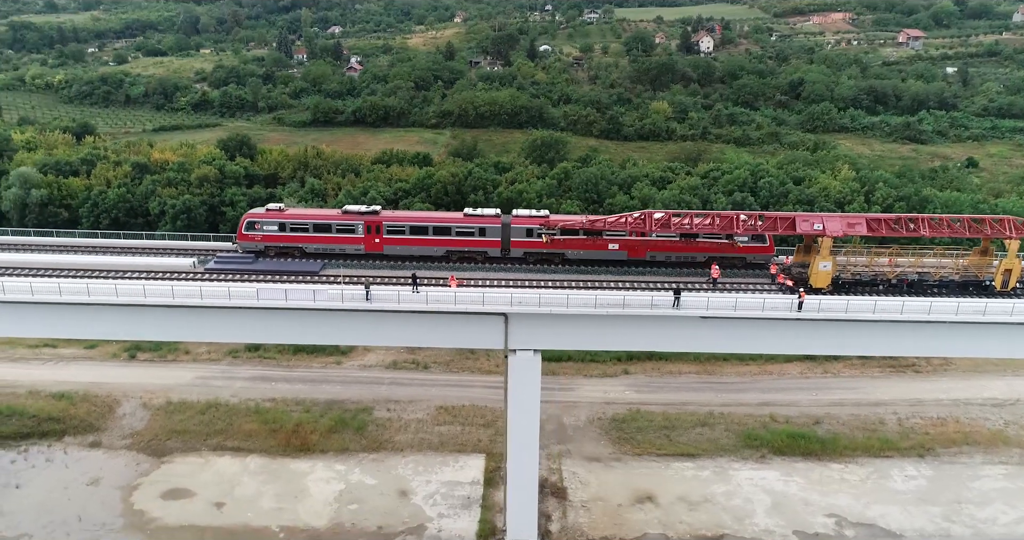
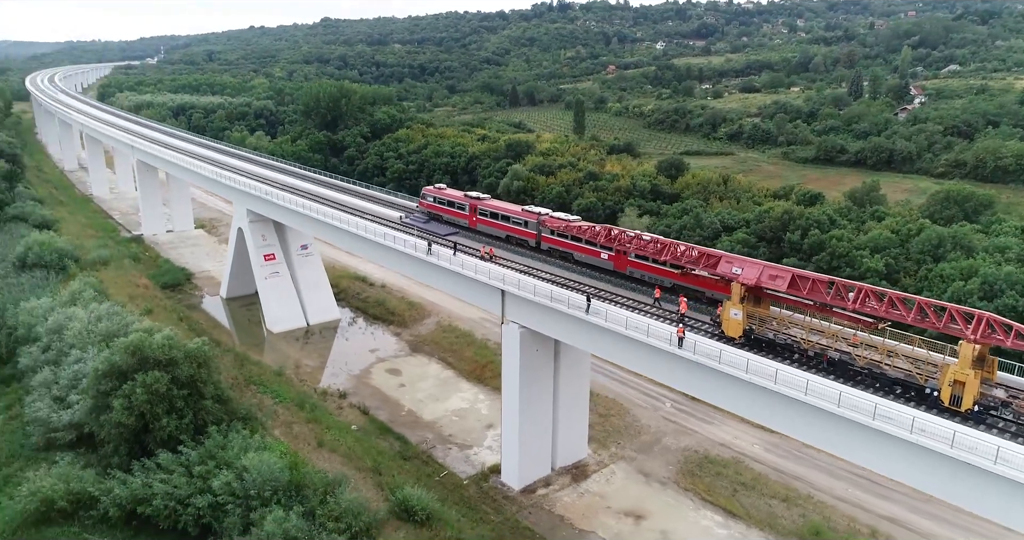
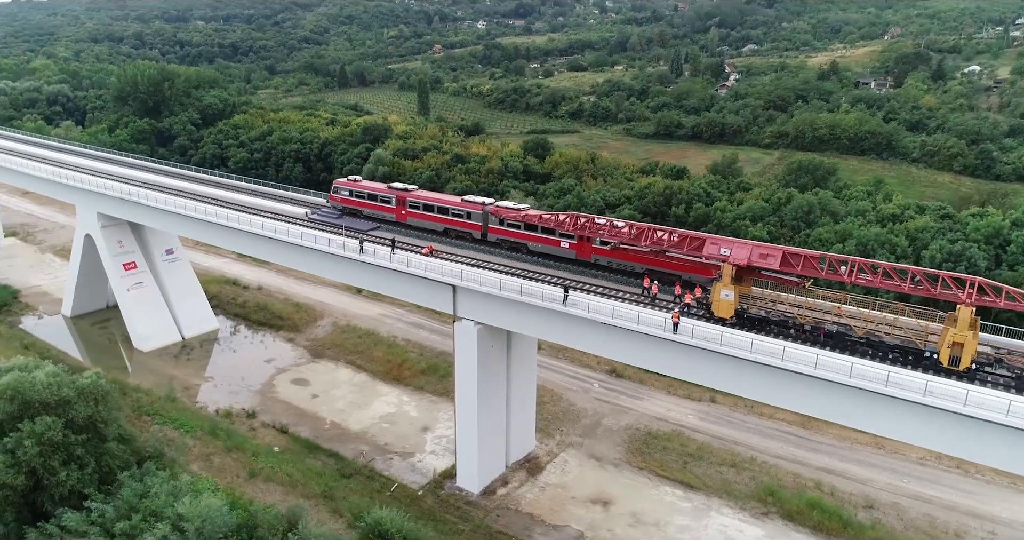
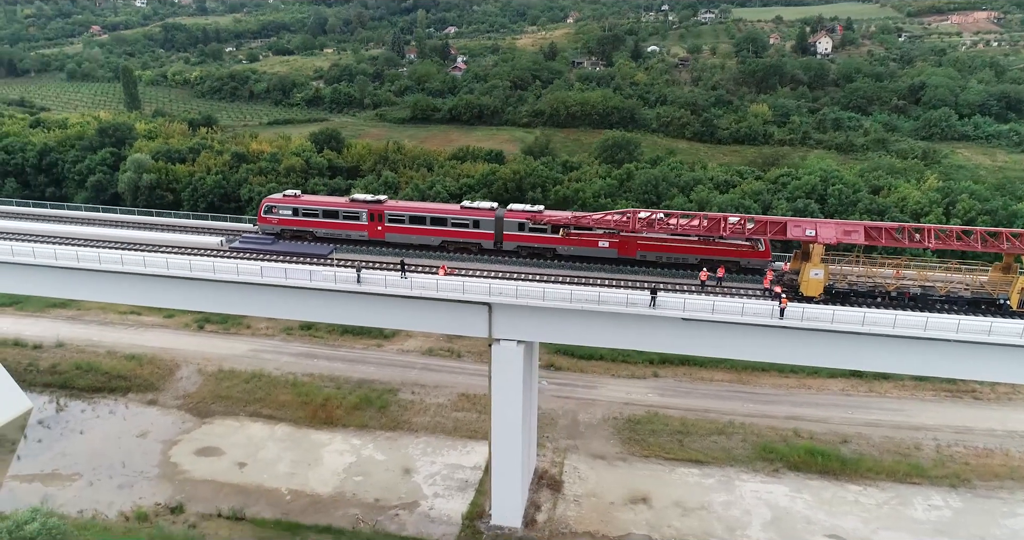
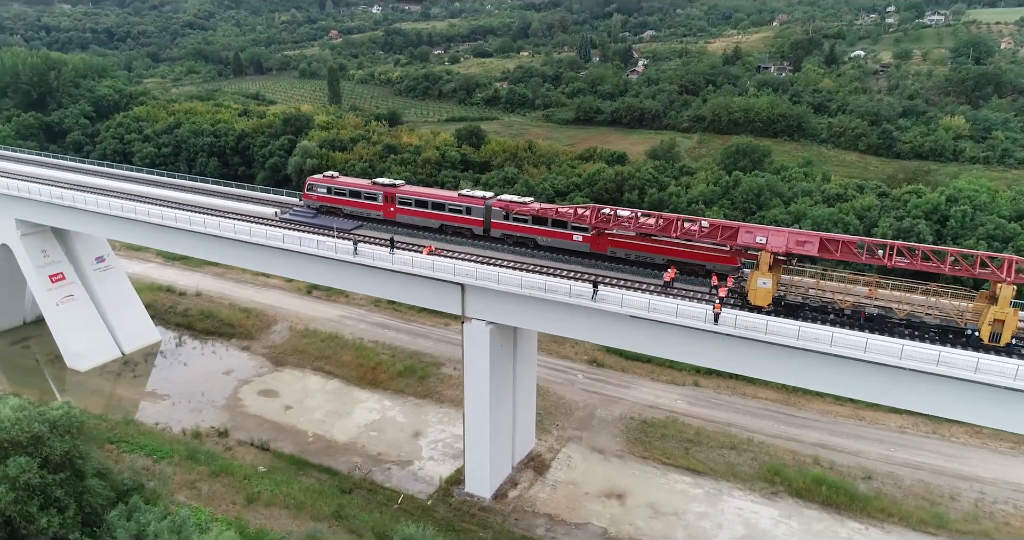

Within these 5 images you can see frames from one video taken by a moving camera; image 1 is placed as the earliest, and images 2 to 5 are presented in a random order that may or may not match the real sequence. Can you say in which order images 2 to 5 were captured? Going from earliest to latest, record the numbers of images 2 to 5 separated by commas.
4, 5, 3, 2
